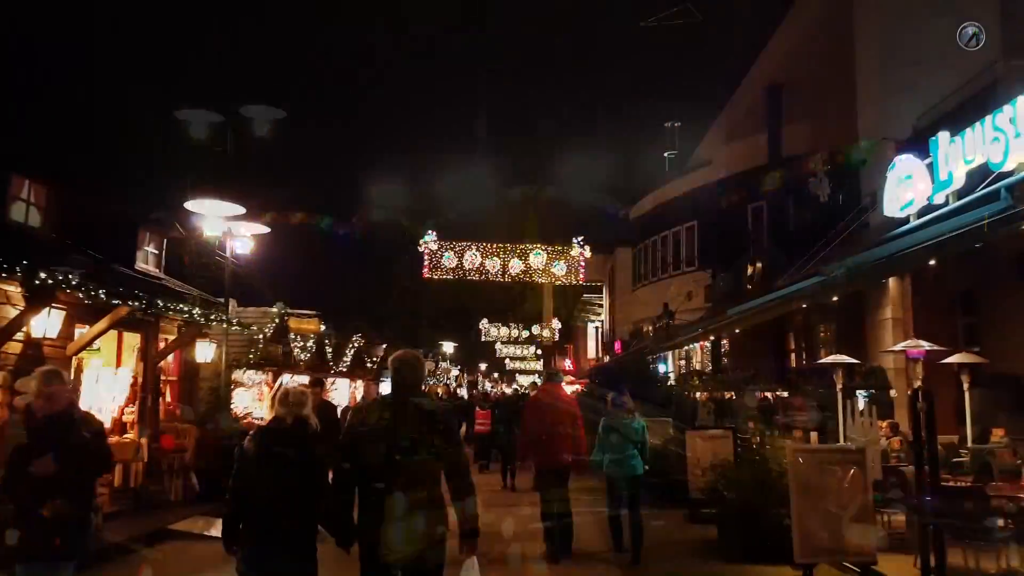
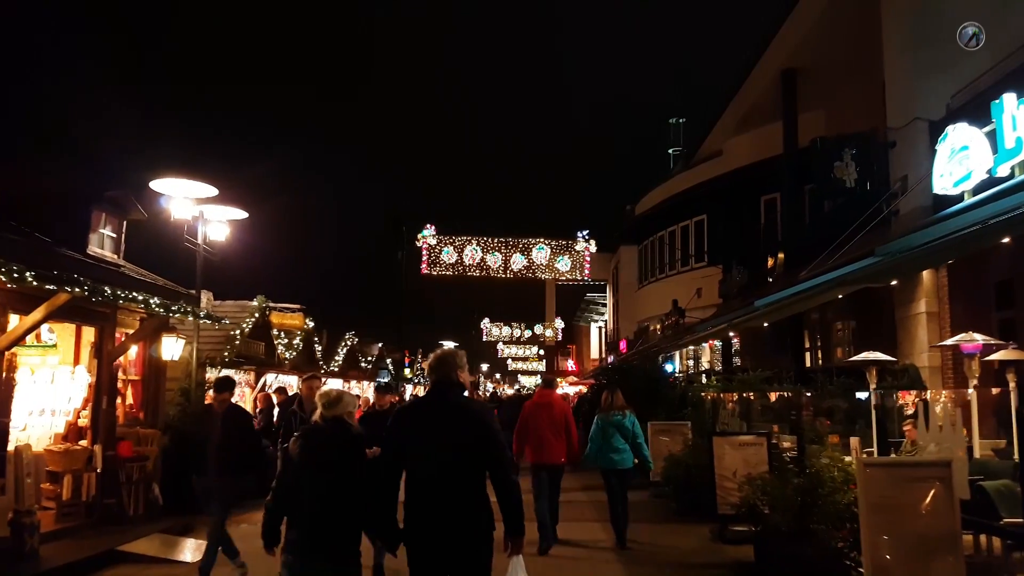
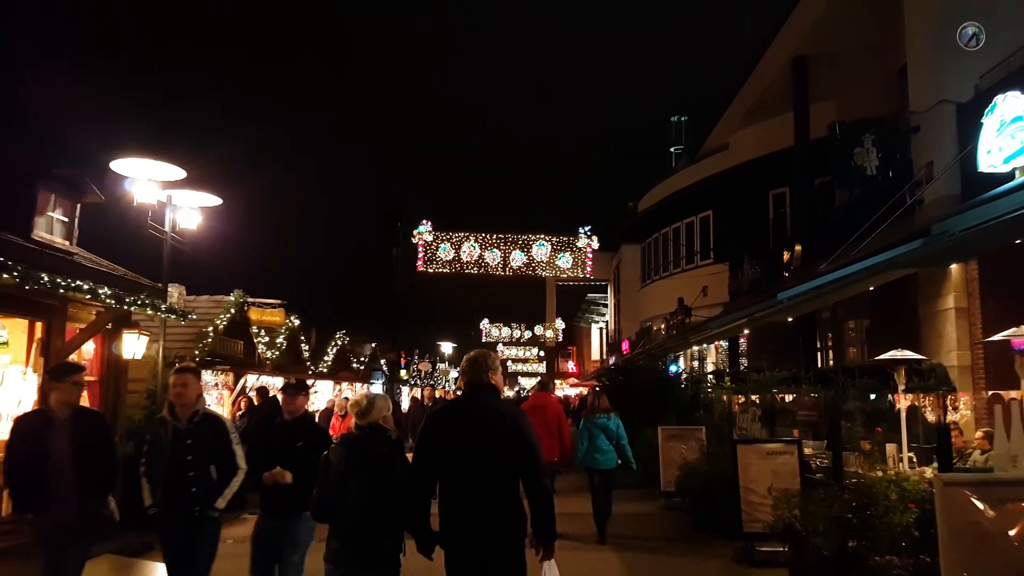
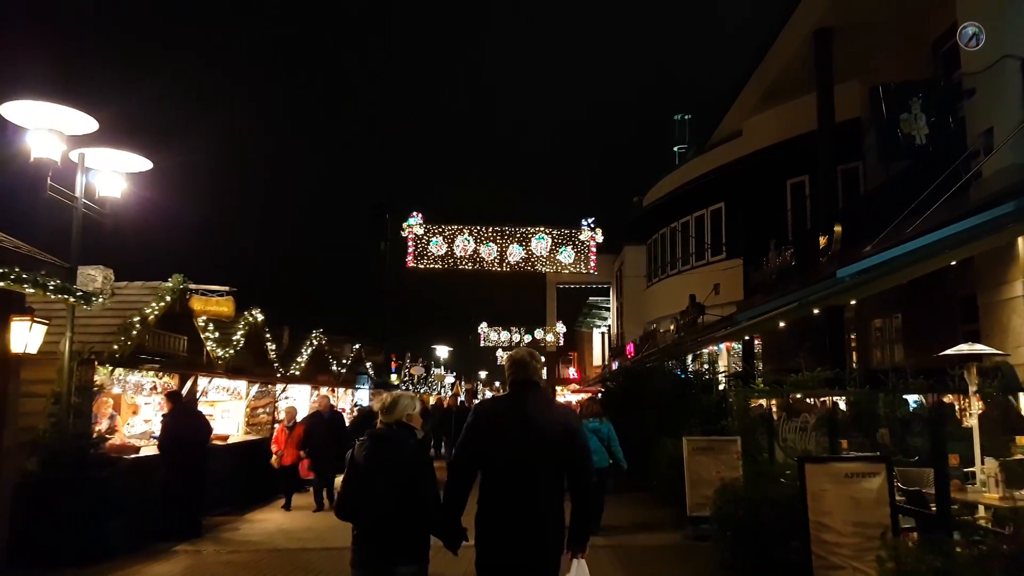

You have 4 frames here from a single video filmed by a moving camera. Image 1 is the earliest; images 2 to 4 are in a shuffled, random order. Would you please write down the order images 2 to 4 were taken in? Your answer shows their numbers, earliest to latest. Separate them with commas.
2, 3, 4
